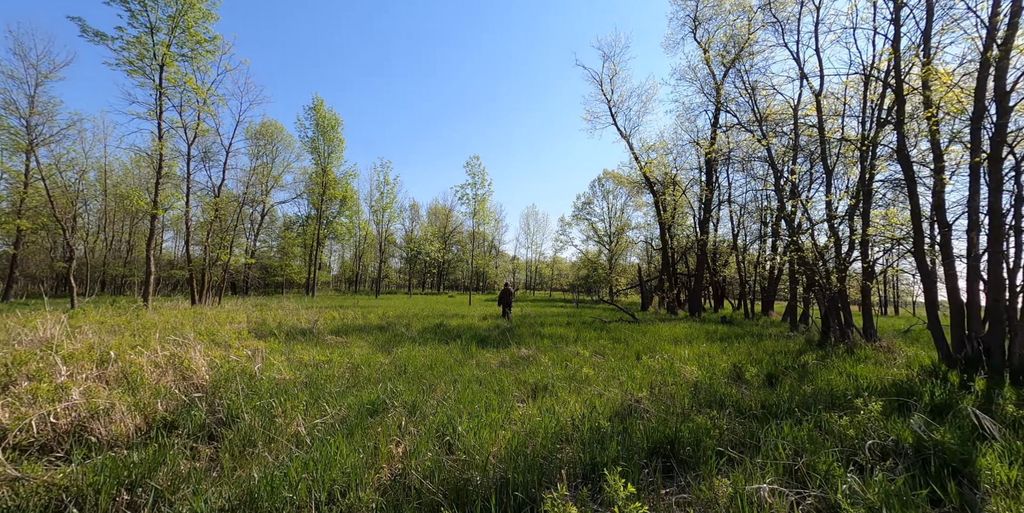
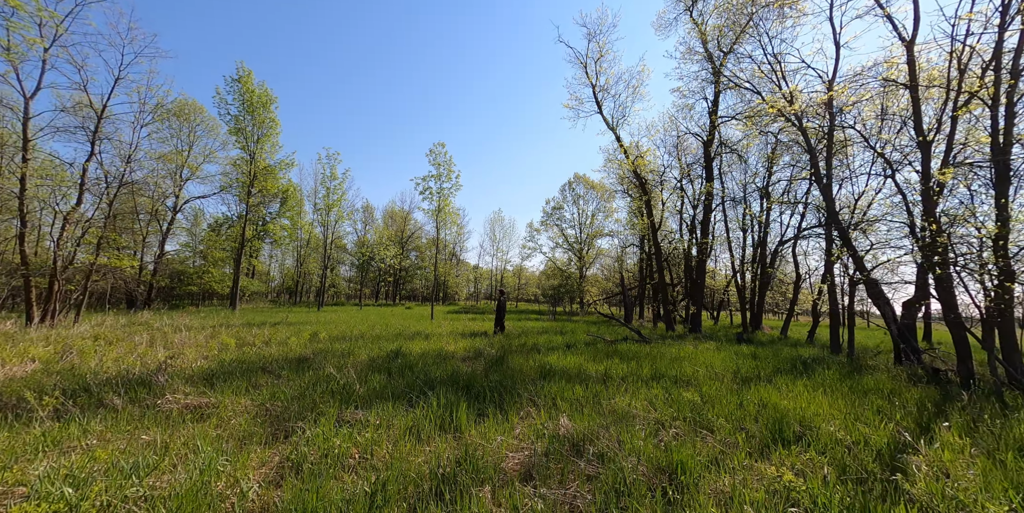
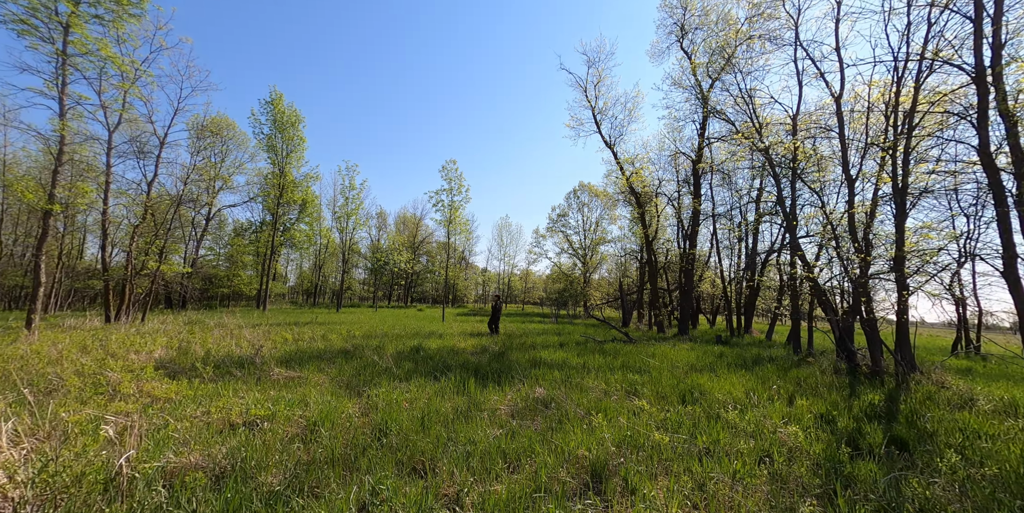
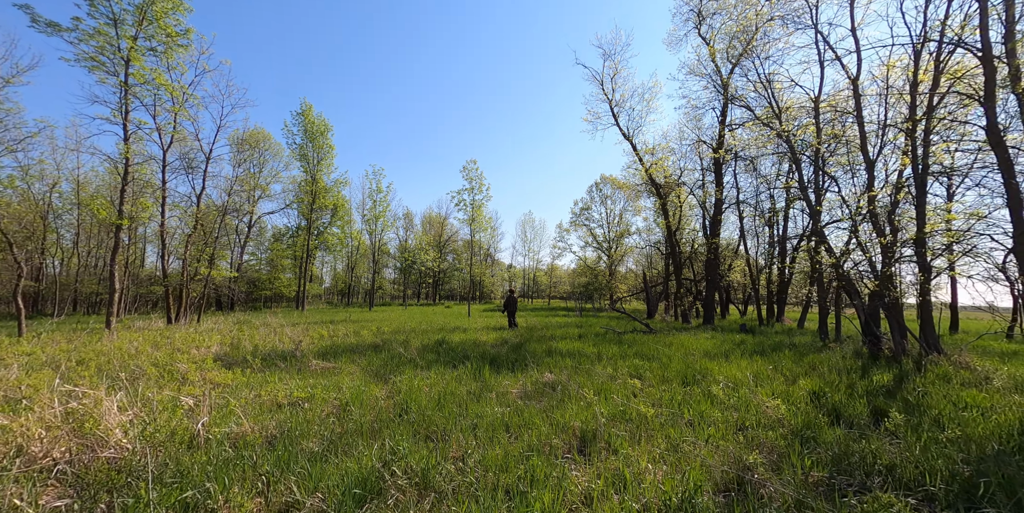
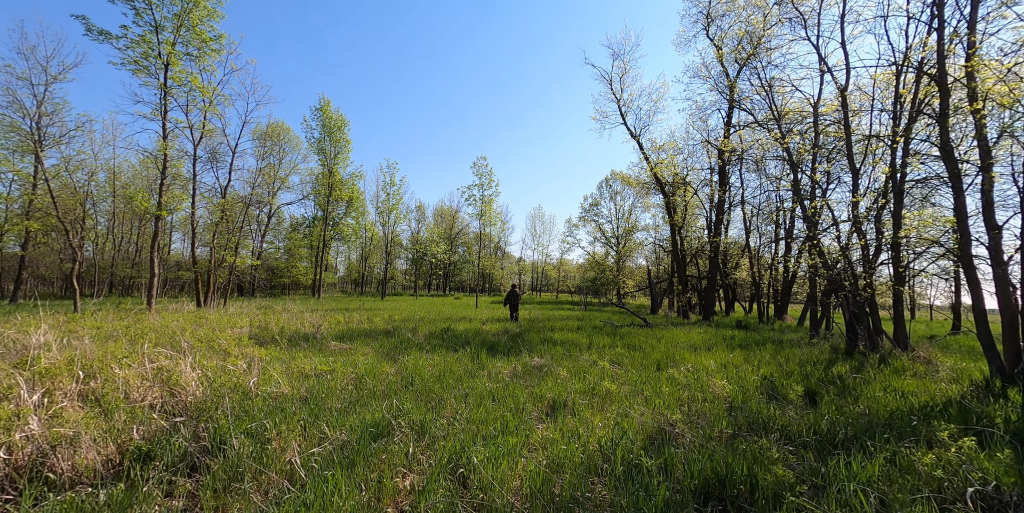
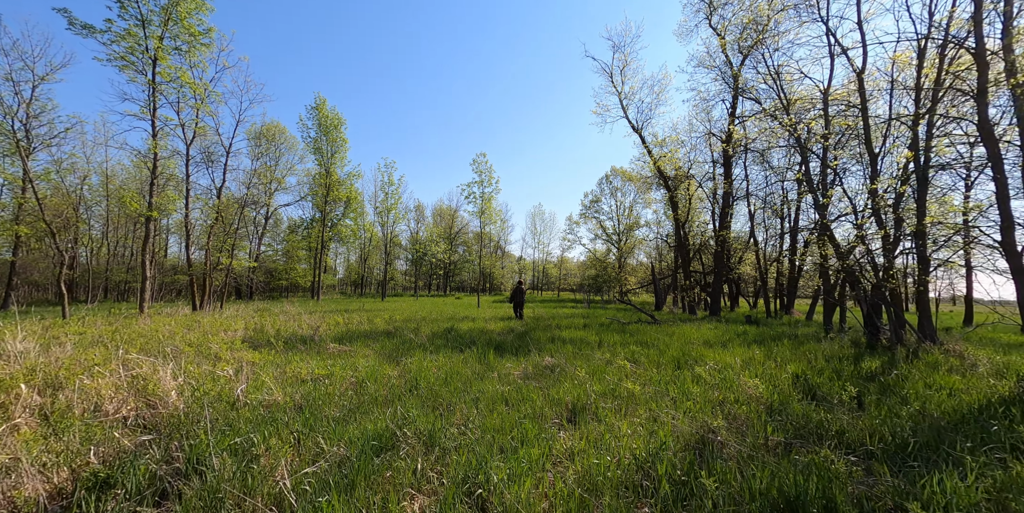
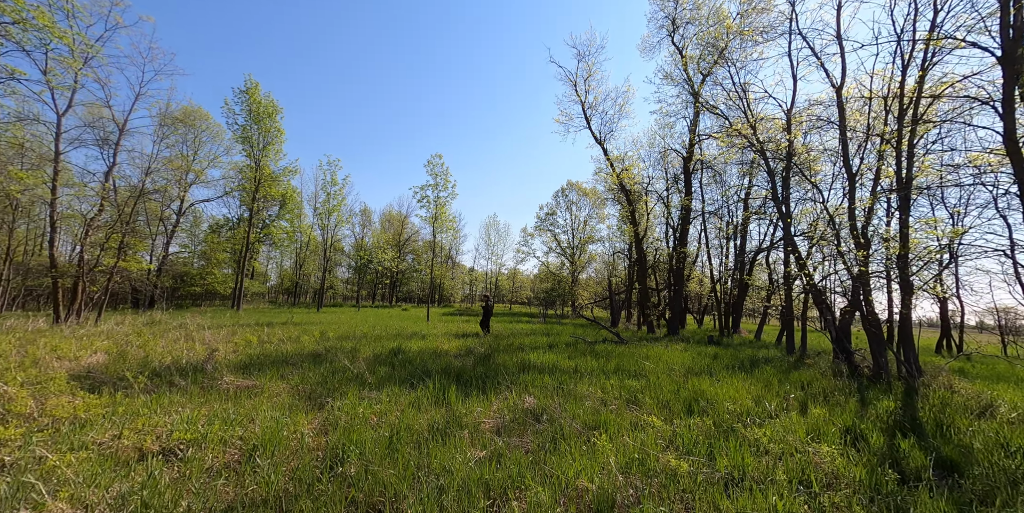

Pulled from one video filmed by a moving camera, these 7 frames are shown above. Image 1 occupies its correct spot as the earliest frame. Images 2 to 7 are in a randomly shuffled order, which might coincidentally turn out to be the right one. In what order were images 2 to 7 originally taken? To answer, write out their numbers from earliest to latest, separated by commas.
5, 6, 4, 3, 7, 2
